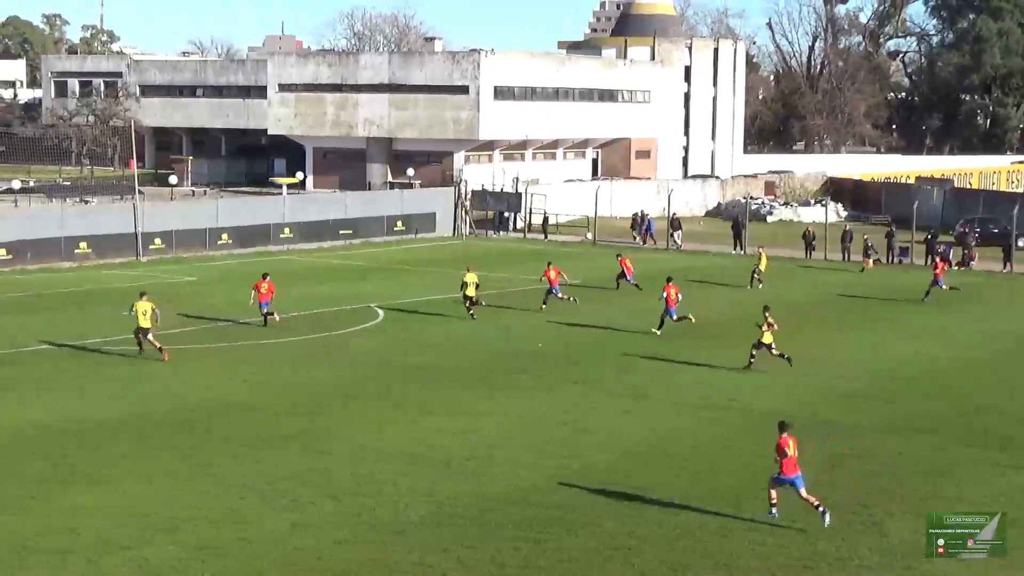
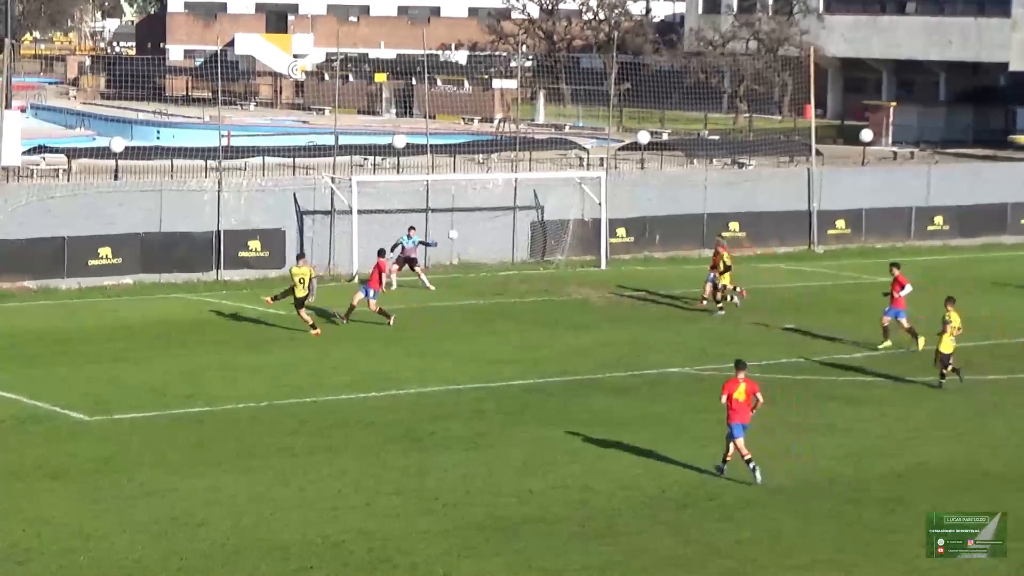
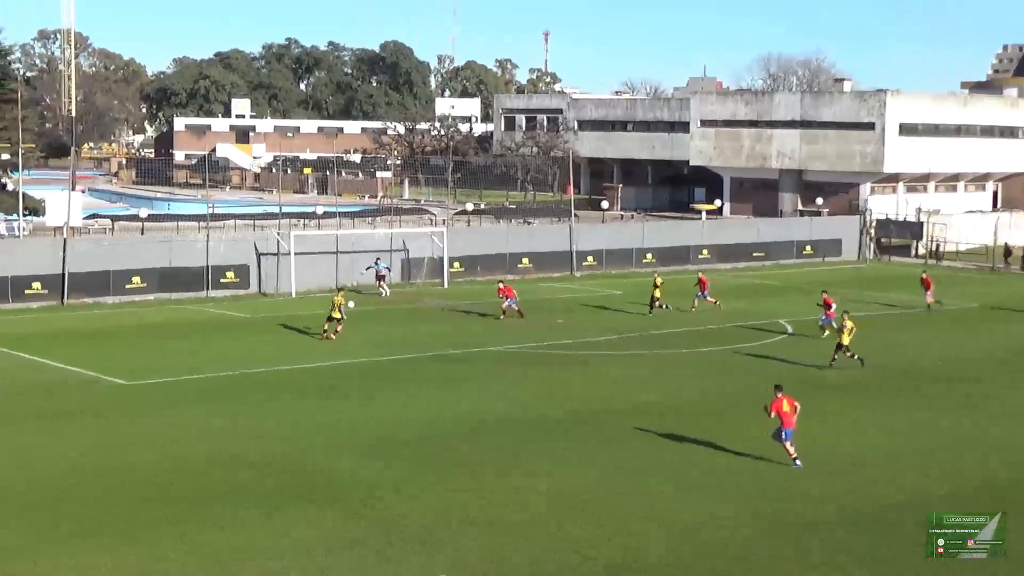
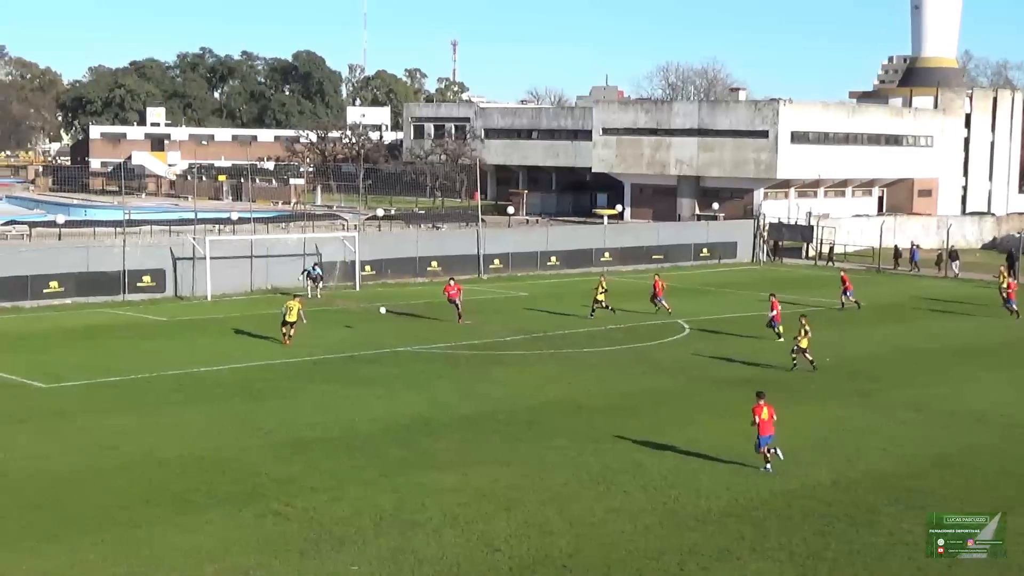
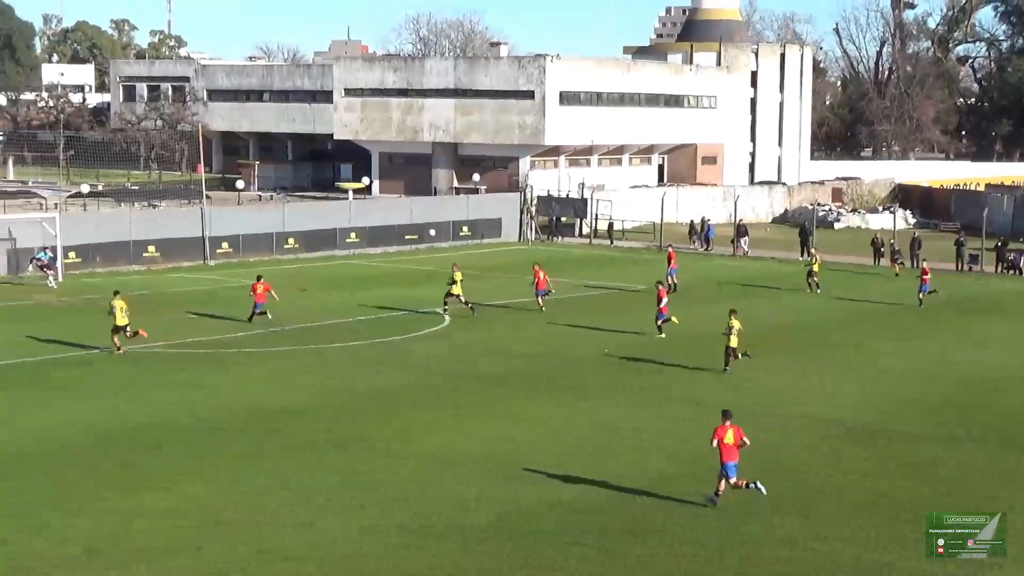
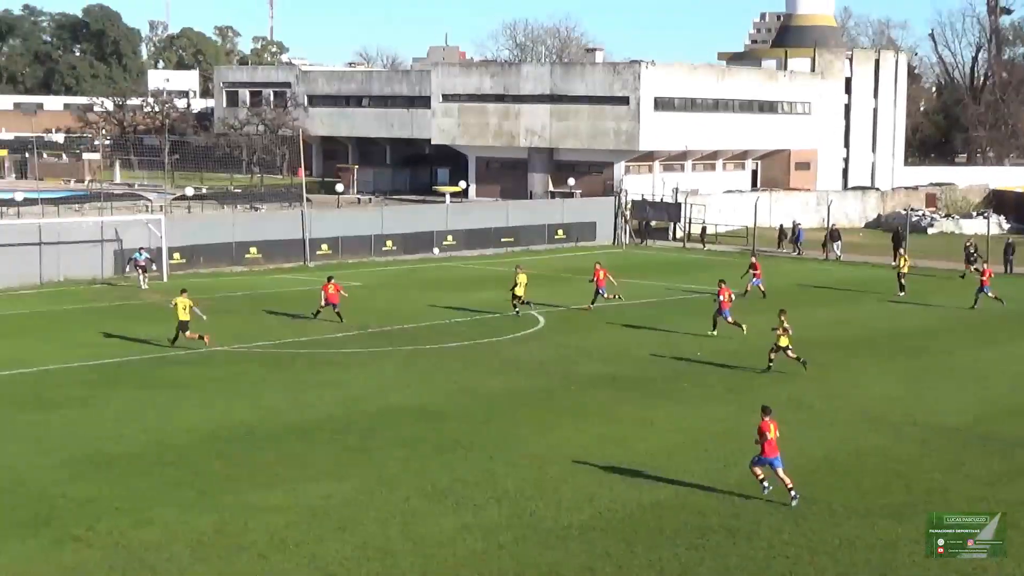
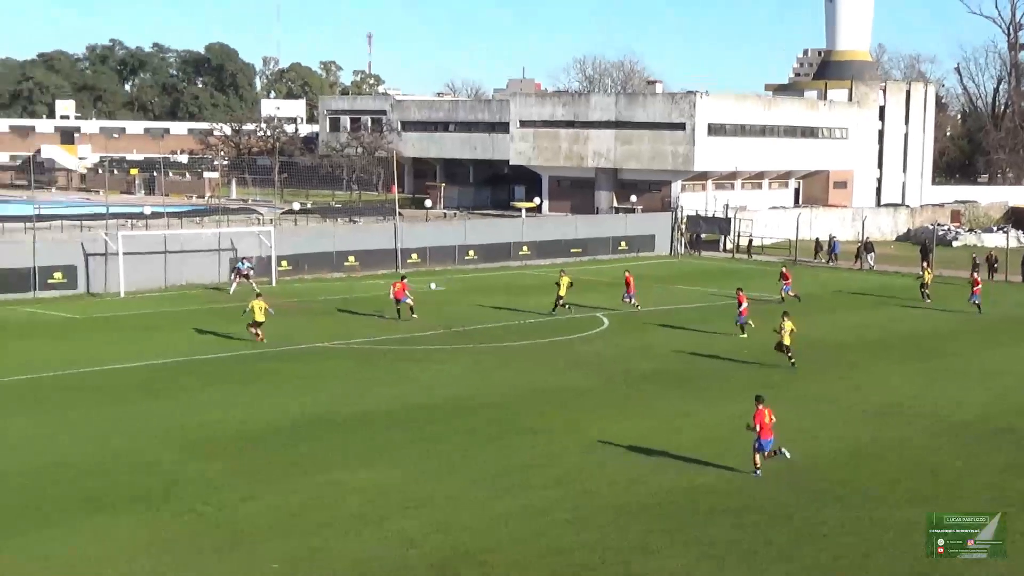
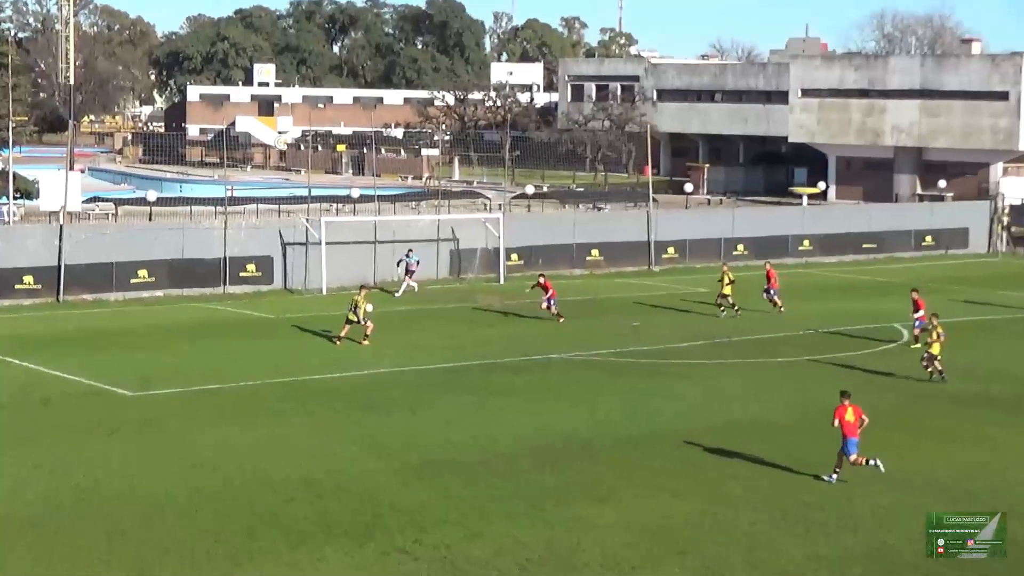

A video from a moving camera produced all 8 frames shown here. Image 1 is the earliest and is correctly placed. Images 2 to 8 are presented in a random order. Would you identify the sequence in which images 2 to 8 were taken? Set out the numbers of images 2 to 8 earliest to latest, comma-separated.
5, 6, 7, 4, 3, 8, 2
